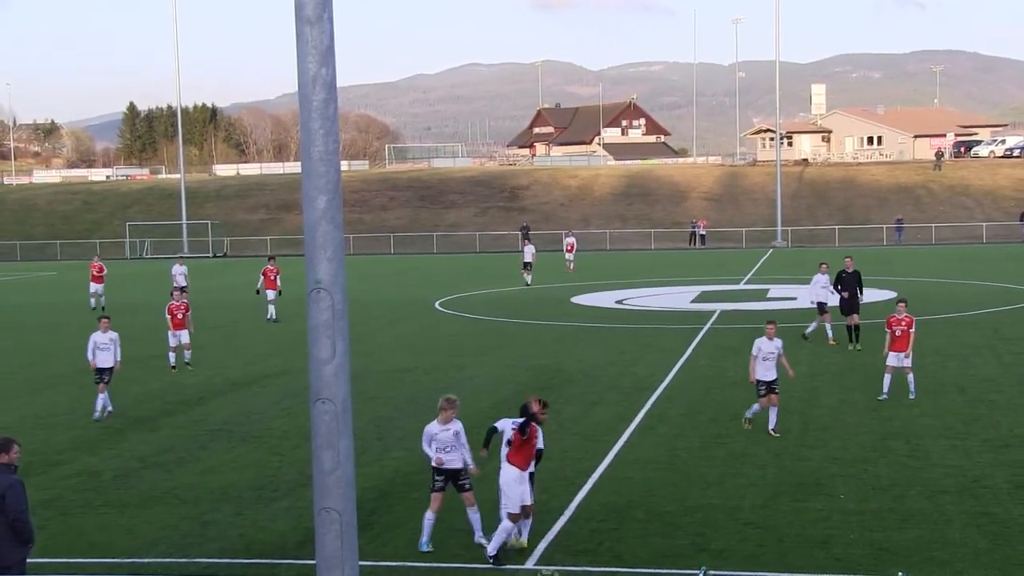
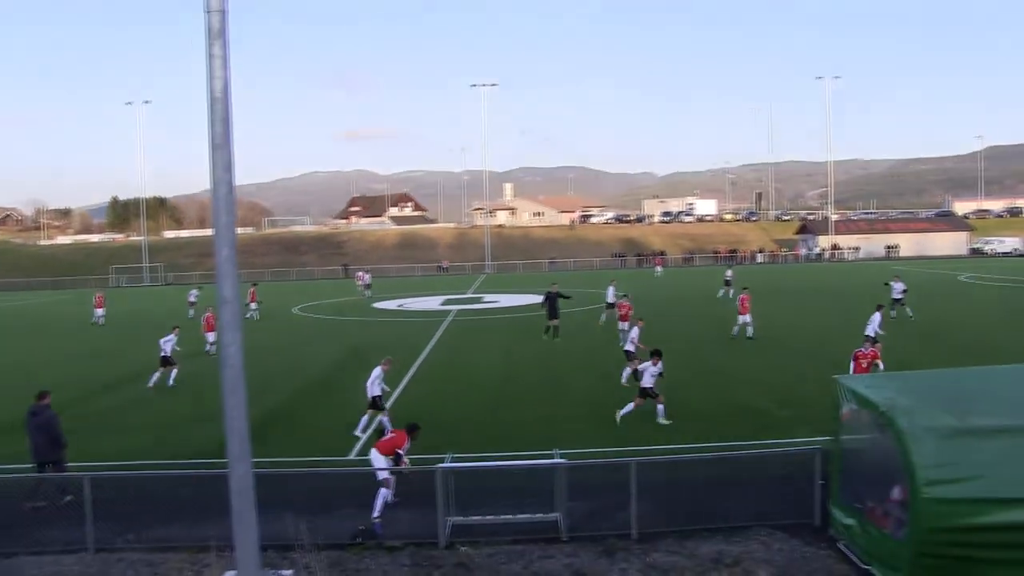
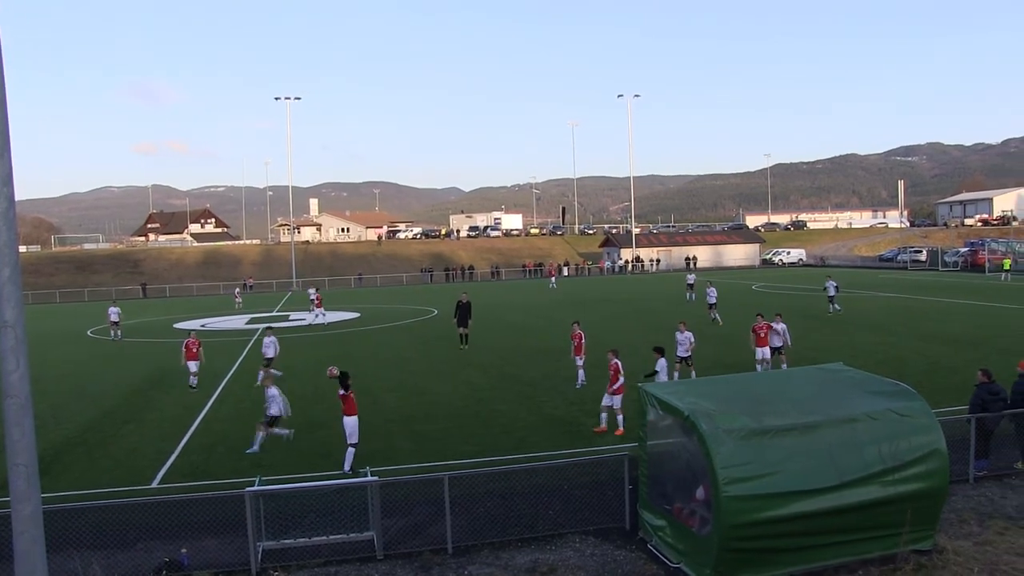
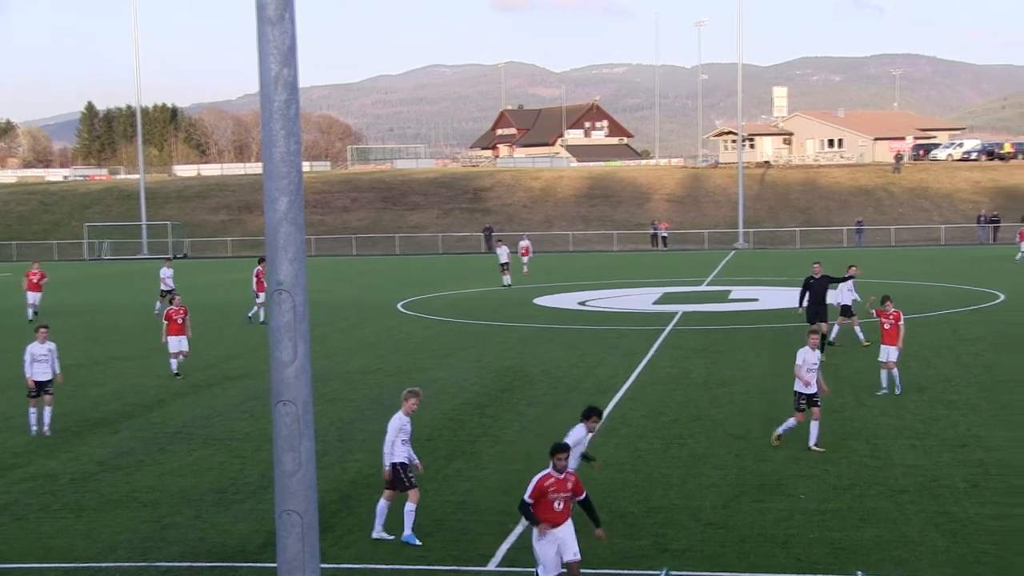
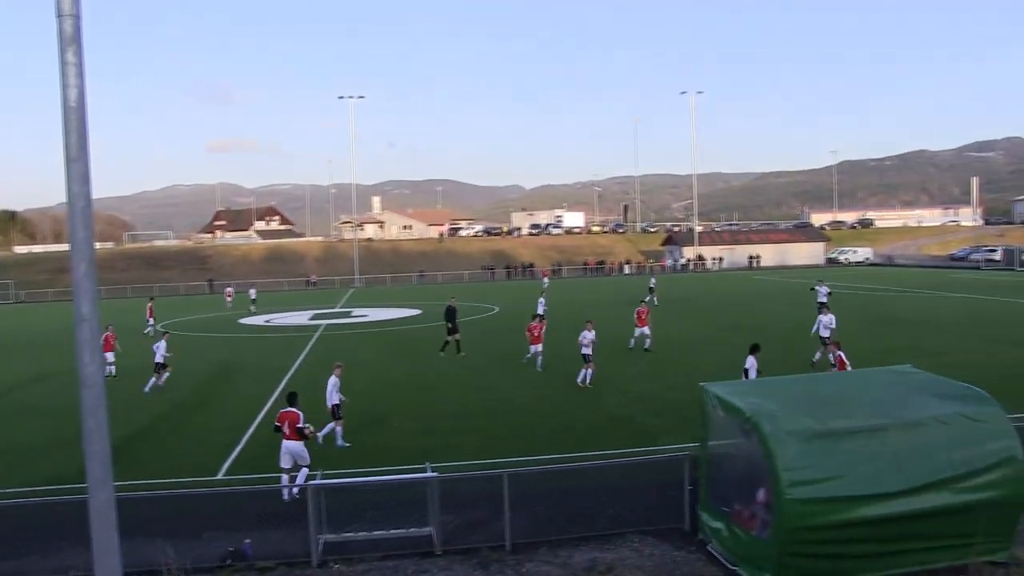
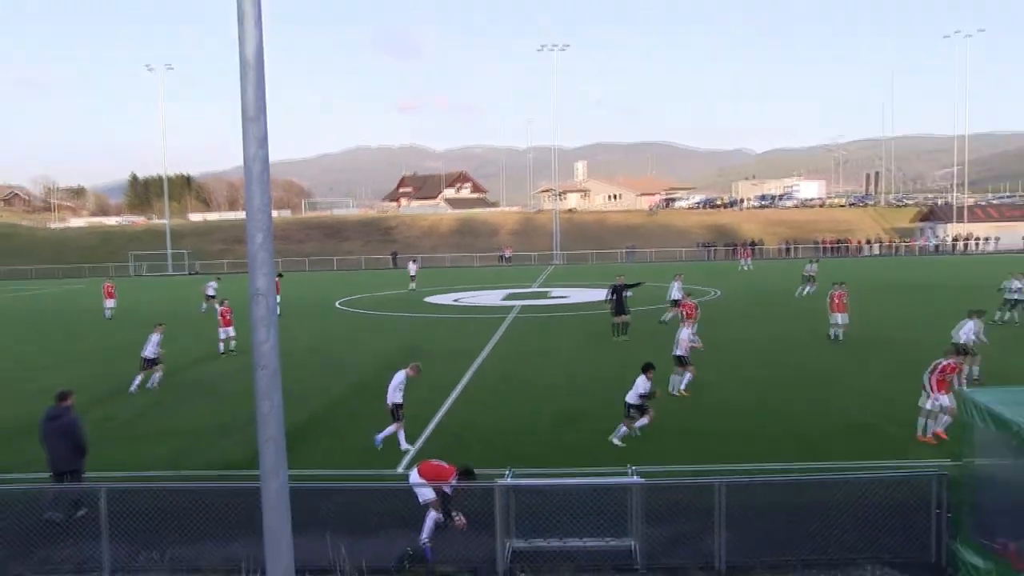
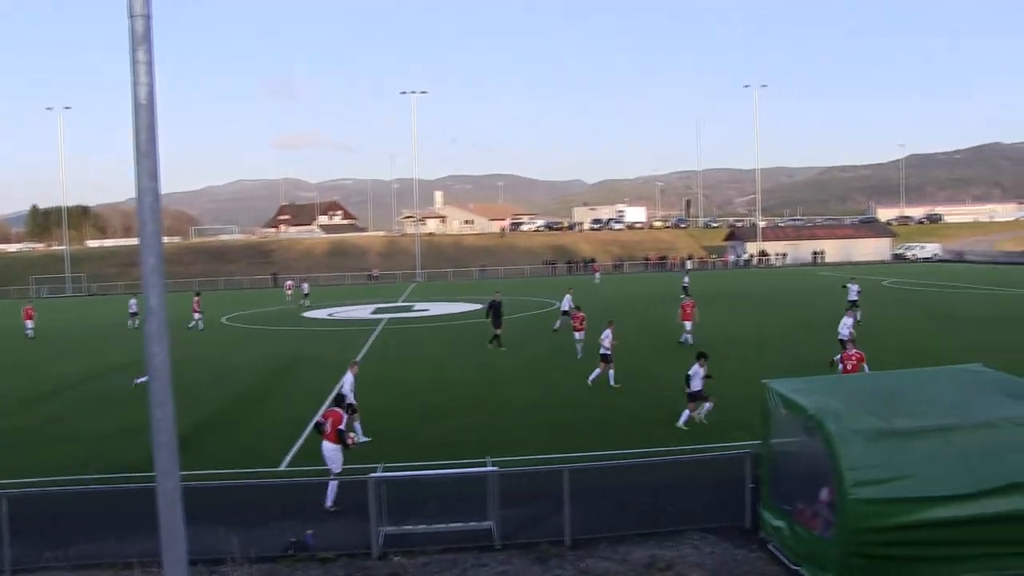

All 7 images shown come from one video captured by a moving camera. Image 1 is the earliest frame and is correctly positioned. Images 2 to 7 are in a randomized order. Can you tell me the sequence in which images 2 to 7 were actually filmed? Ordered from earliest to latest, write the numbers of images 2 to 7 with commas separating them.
4, 6, 2, 7, 5, 3
